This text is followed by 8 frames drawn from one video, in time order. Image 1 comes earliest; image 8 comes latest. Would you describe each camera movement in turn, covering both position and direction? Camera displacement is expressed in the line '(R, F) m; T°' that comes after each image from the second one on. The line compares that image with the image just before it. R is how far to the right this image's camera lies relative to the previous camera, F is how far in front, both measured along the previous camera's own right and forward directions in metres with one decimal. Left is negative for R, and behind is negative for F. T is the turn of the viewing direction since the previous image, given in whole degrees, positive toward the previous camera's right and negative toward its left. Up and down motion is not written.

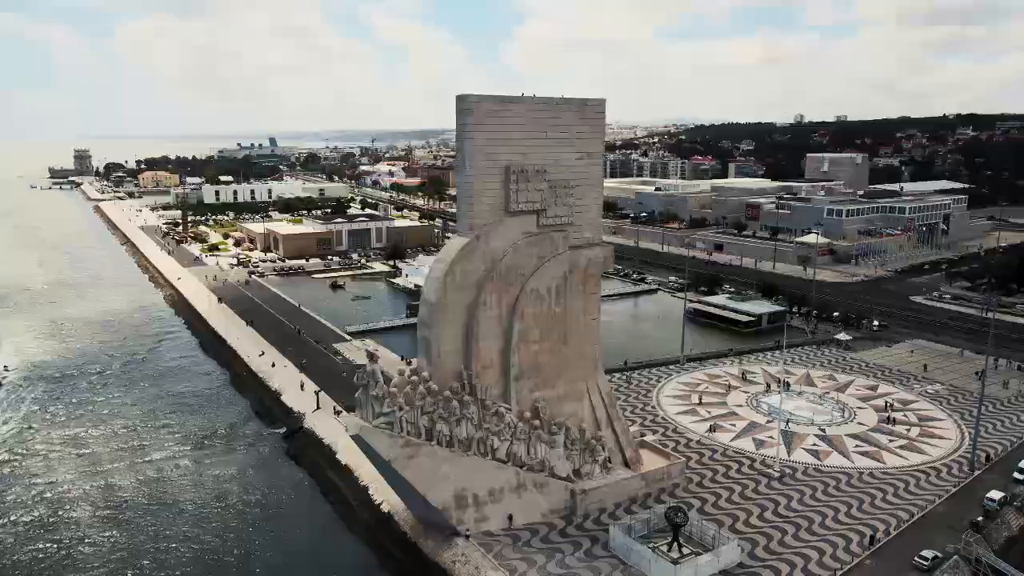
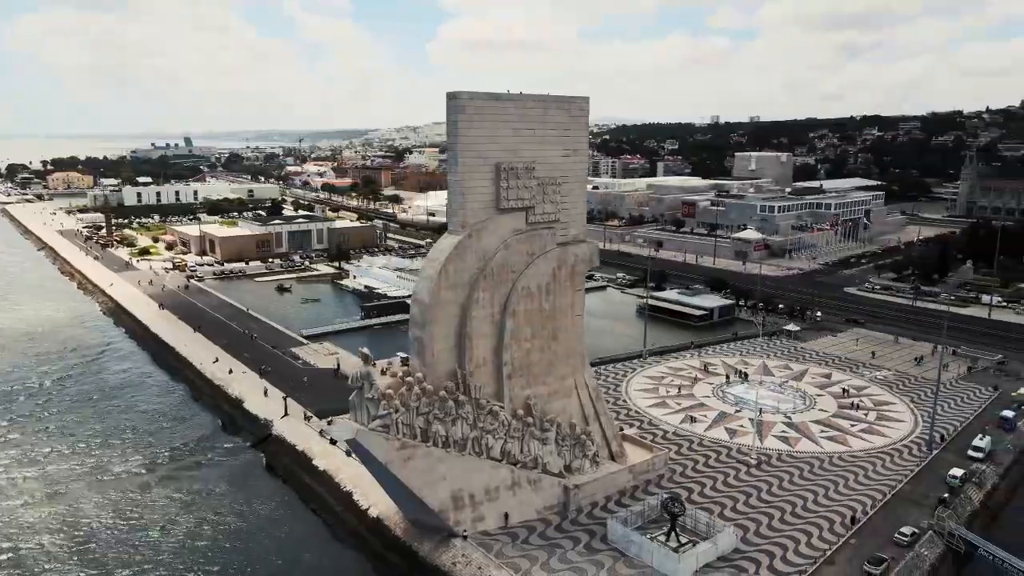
(-1.4, +0.1) m; +6°
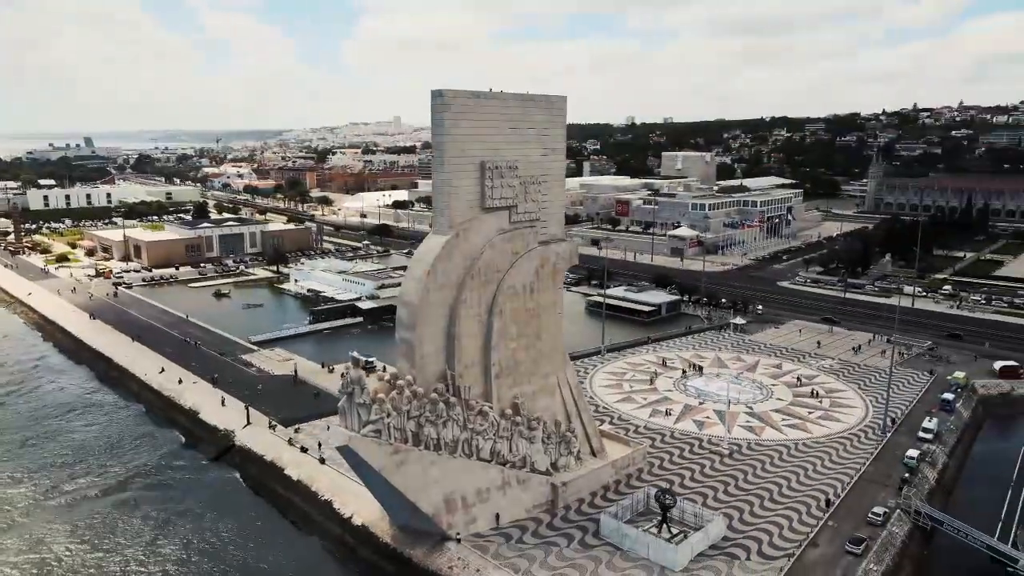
(-1.4, +0.1) m; +6°
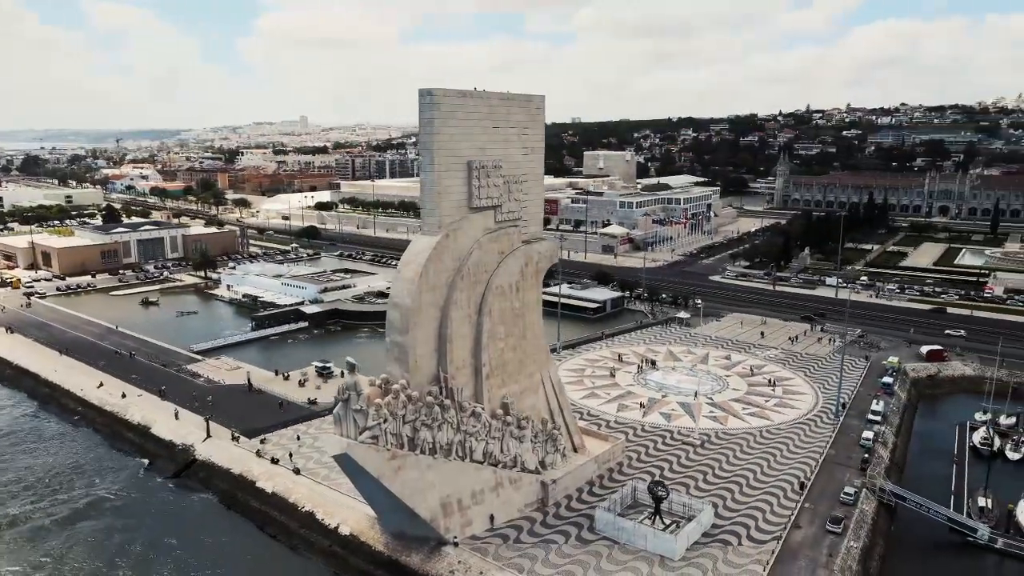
(-1.7, +0.1) m; +7°
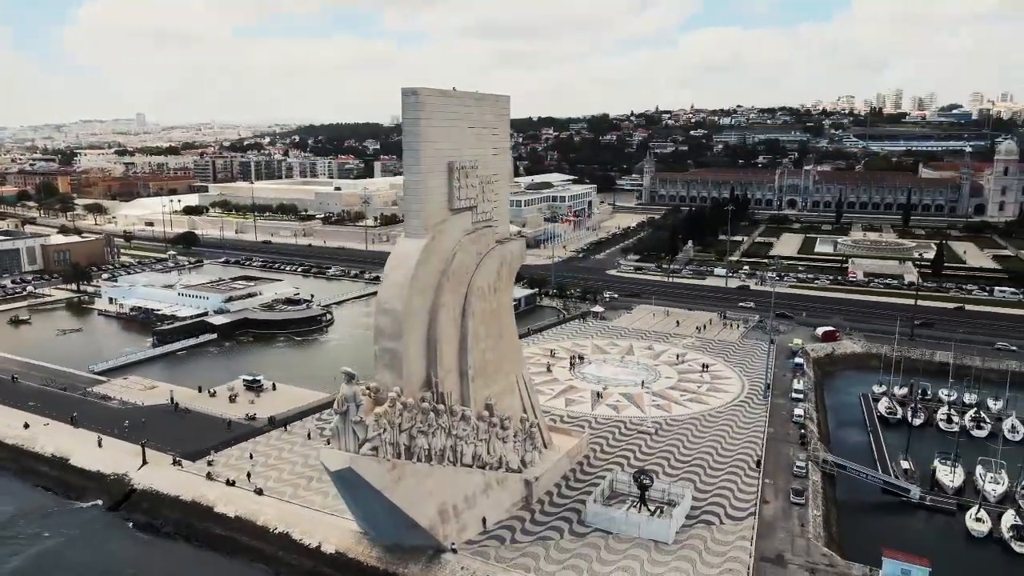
(-2.6, +0.3) m; +10°
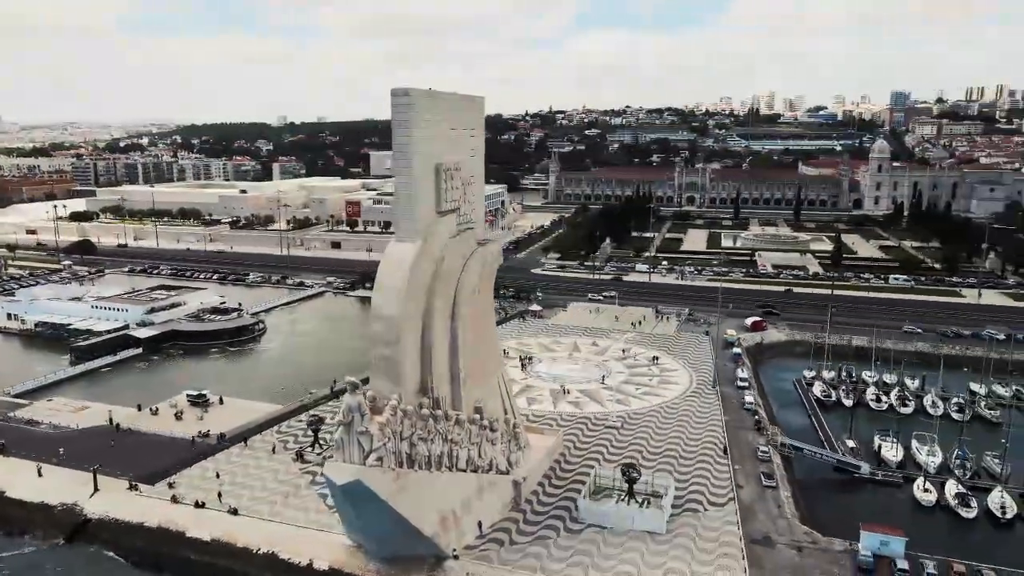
(-2.0, +0.1) m; +8°
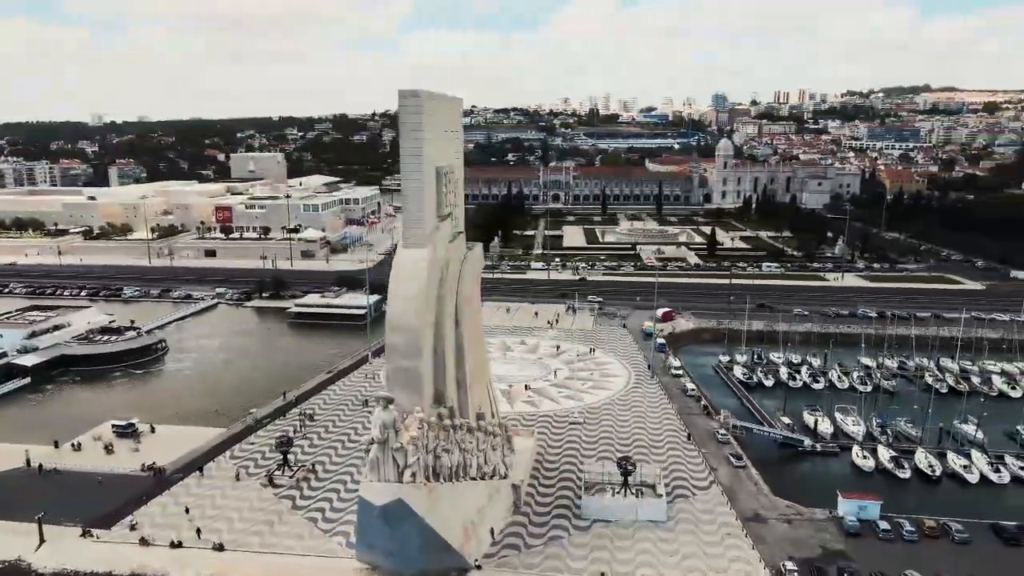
(-3.2, +0.4) m; +11°
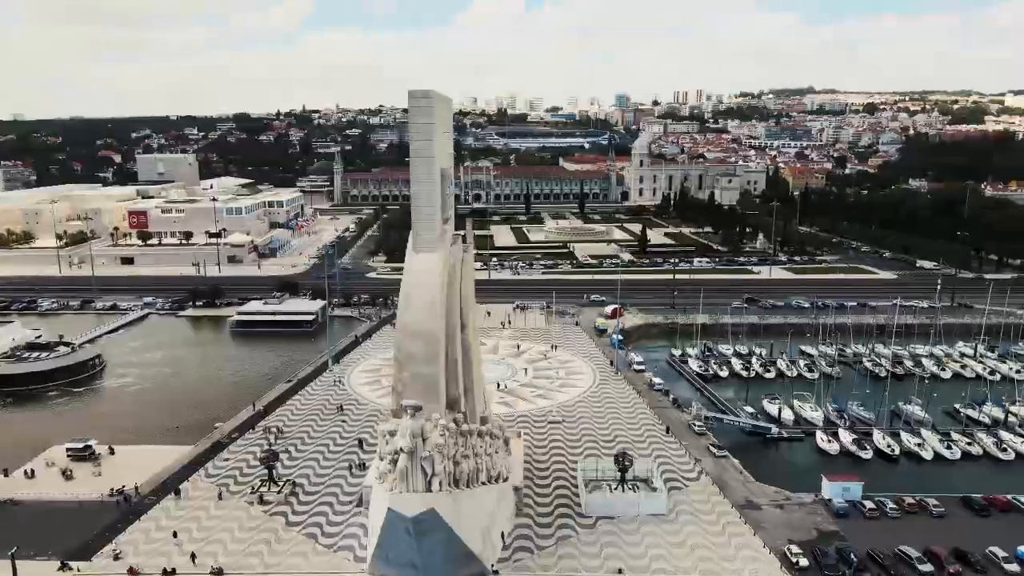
(-2.0, +0.2) m; +7°
